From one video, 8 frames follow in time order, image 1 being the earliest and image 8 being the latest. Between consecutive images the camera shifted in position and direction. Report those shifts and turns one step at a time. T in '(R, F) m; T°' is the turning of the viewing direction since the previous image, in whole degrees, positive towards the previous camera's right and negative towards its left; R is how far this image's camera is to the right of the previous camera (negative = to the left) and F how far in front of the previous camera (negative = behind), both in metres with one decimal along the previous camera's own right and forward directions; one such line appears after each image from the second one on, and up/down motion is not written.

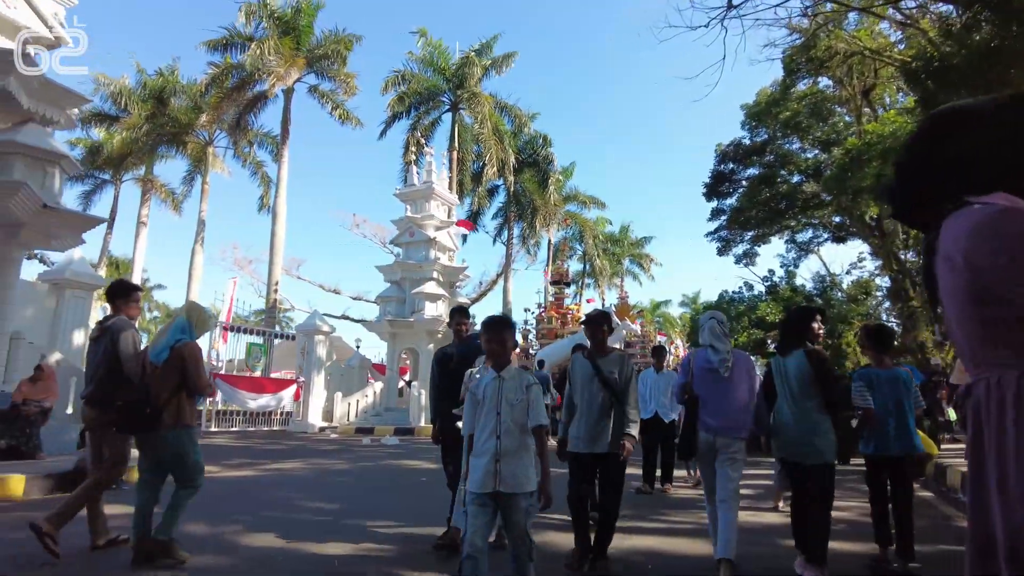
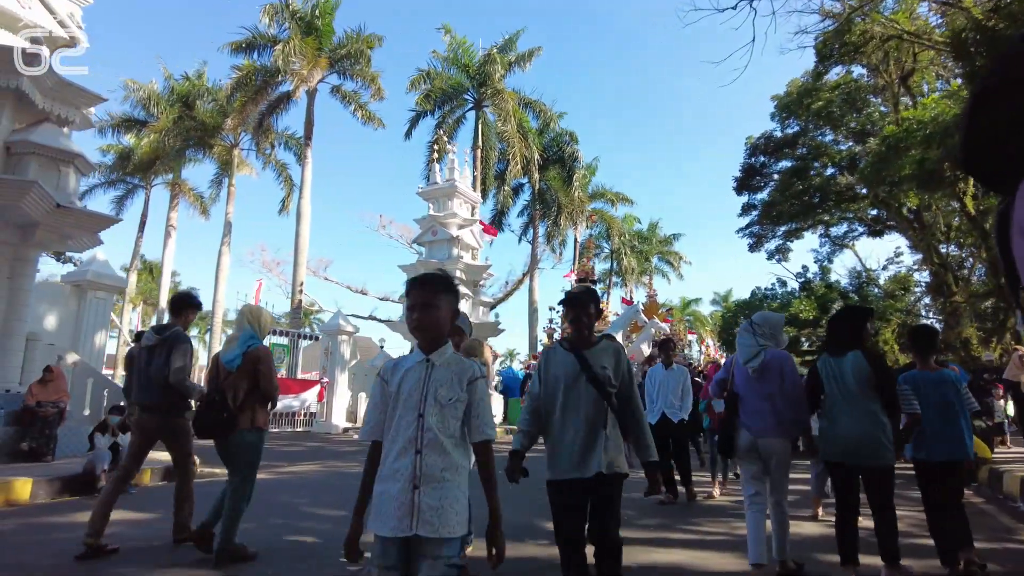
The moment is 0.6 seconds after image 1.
(+0.1, +0.4) m; -2°
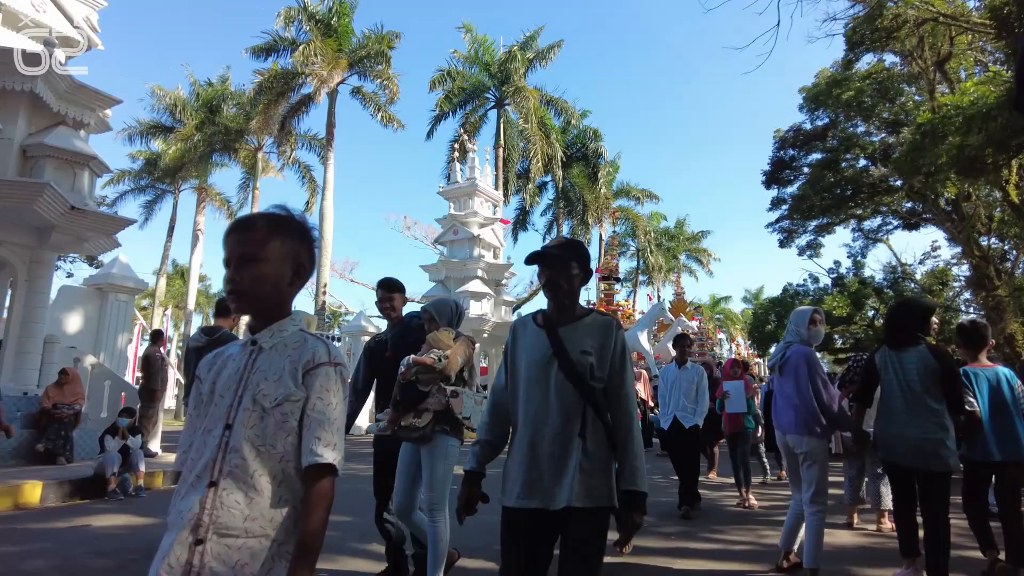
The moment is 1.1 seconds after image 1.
(+0.2, +0.3) m; -2°
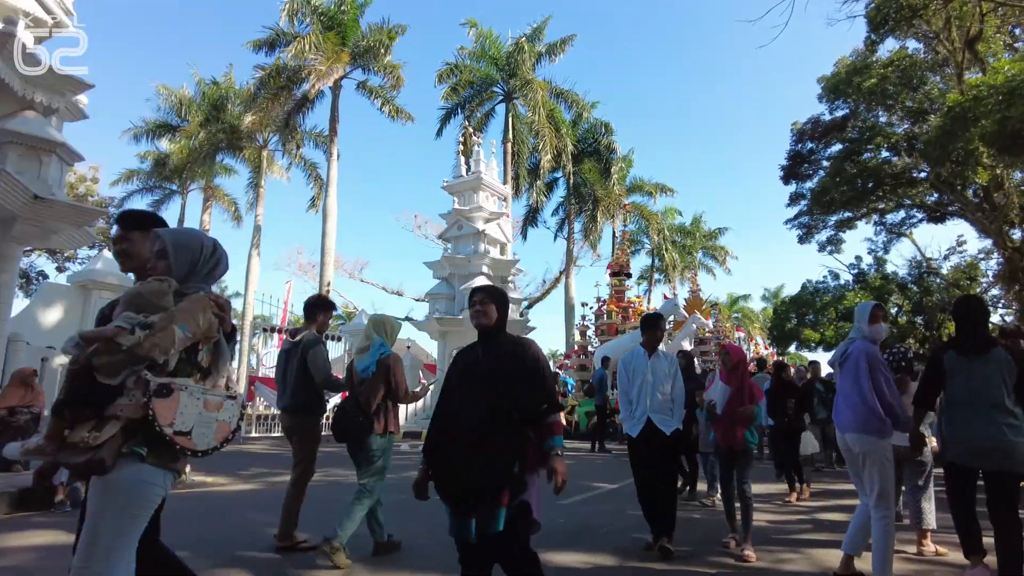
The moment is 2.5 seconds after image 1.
(+0.3, +0.8) m; -1°
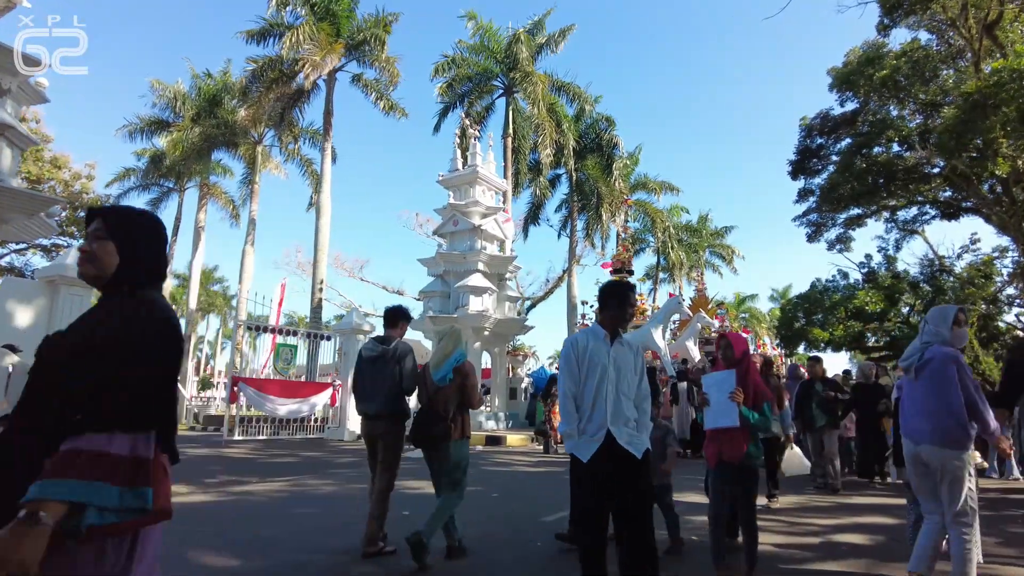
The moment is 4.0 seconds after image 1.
(+0.3, +0.7) m; -1°
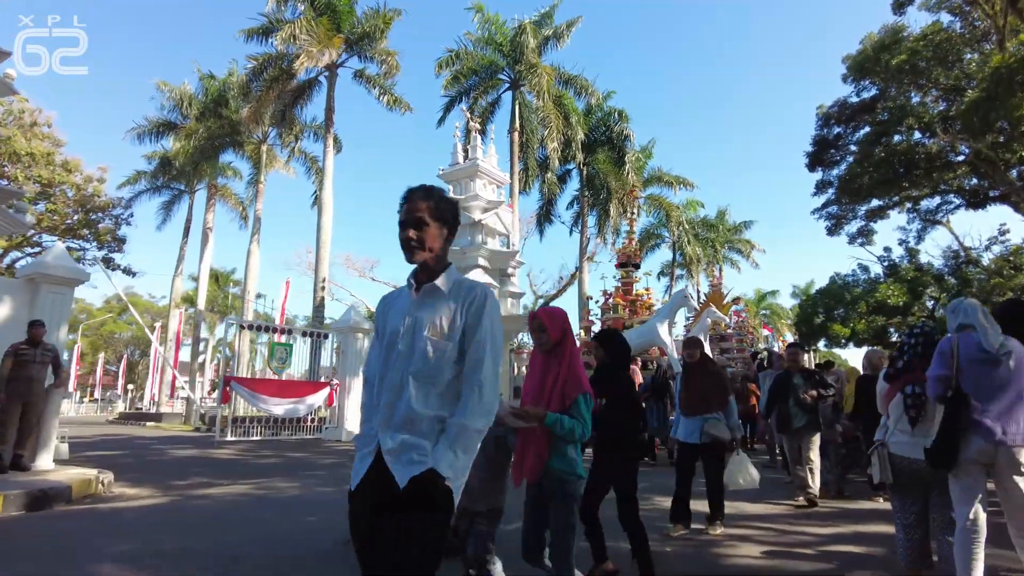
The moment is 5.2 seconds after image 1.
(+0.5, +0.6) m; -2°
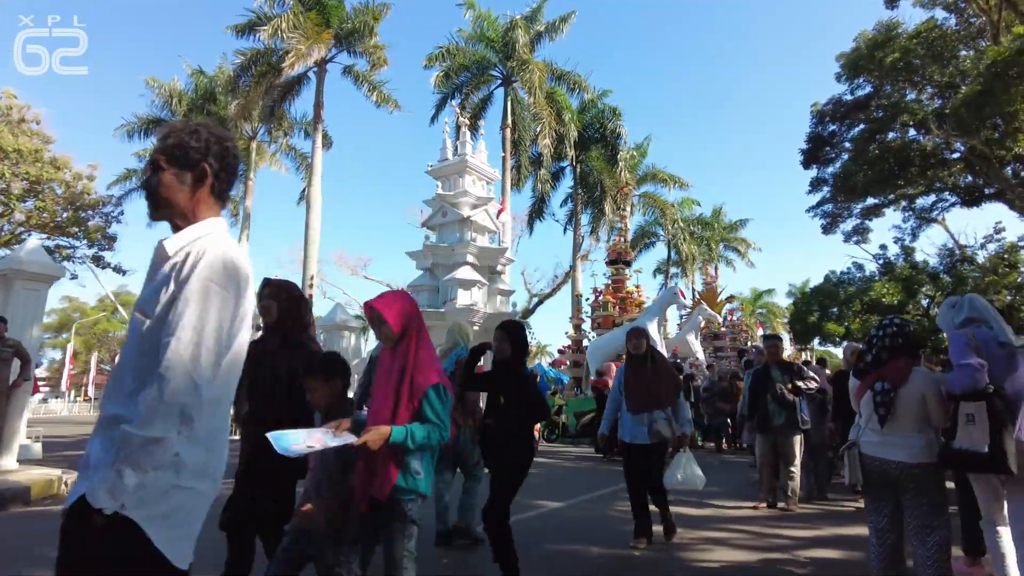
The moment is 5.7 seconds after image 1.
(+0.3, +0.2) m; 0°
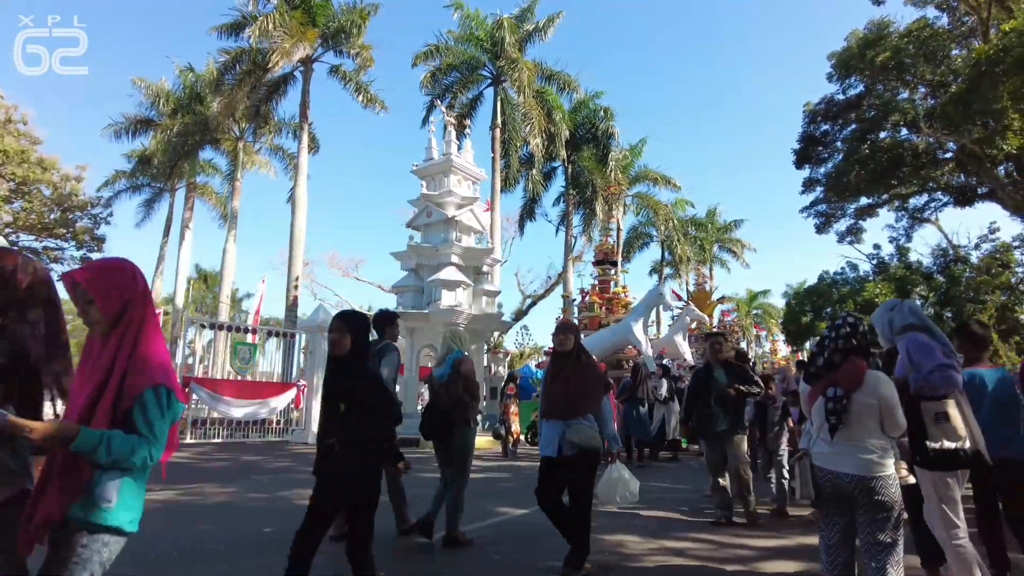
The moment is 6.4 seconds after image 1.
(+0.4, +0.2) m; 0°
